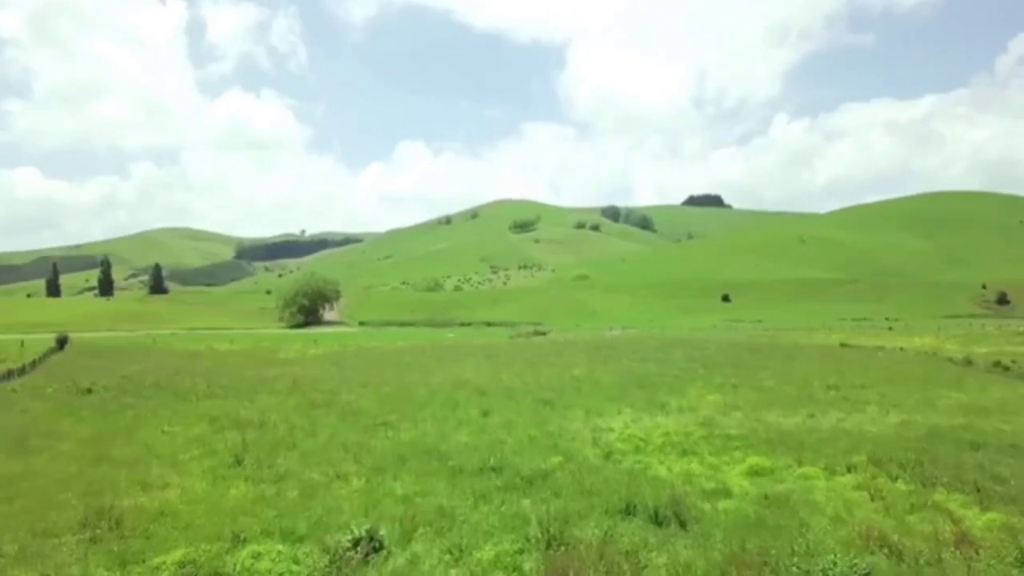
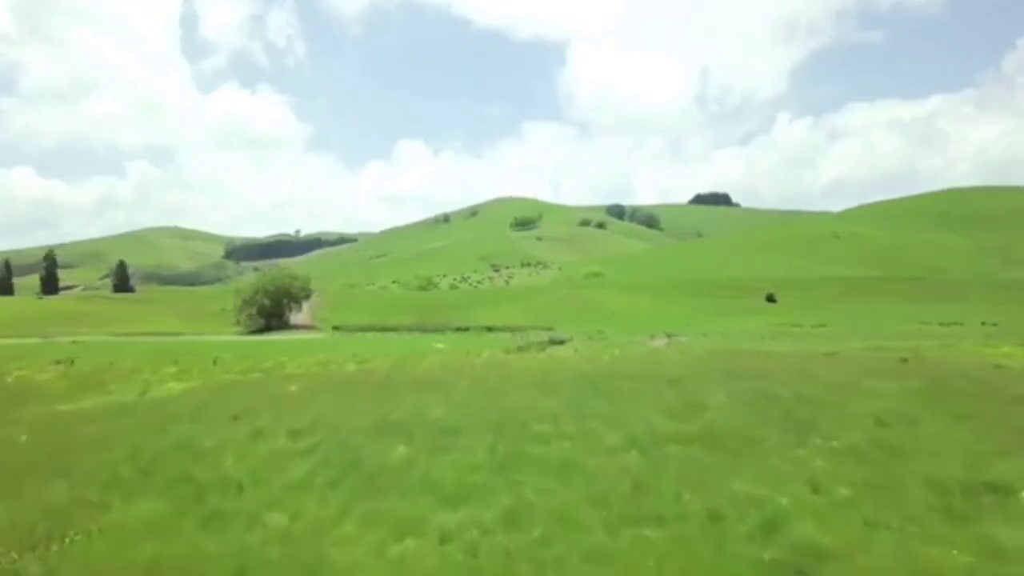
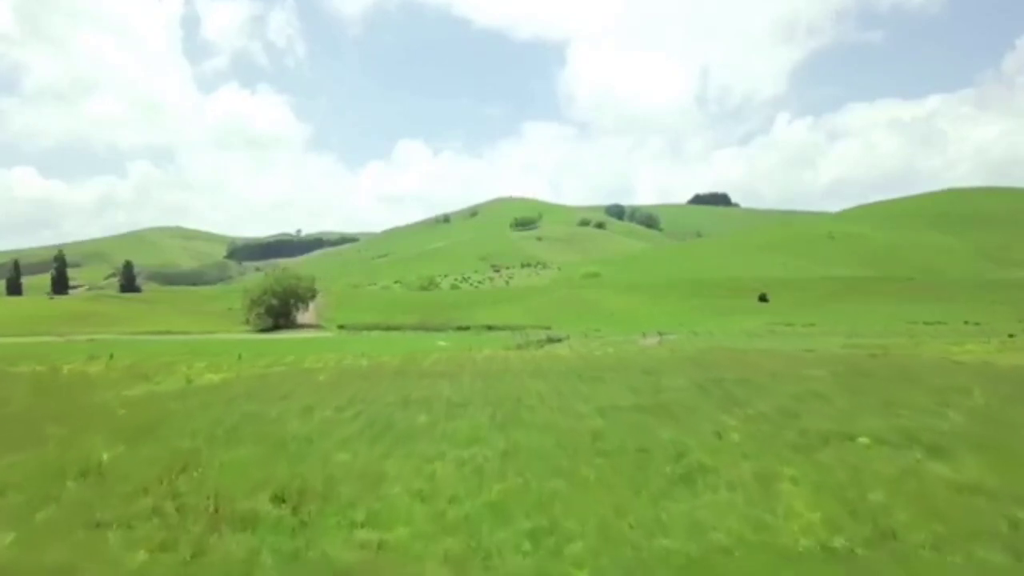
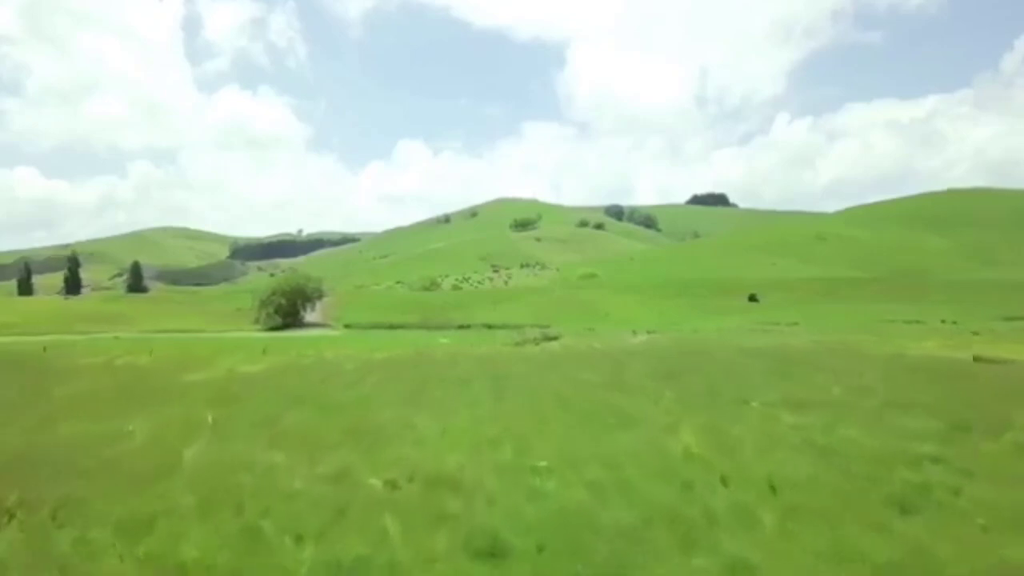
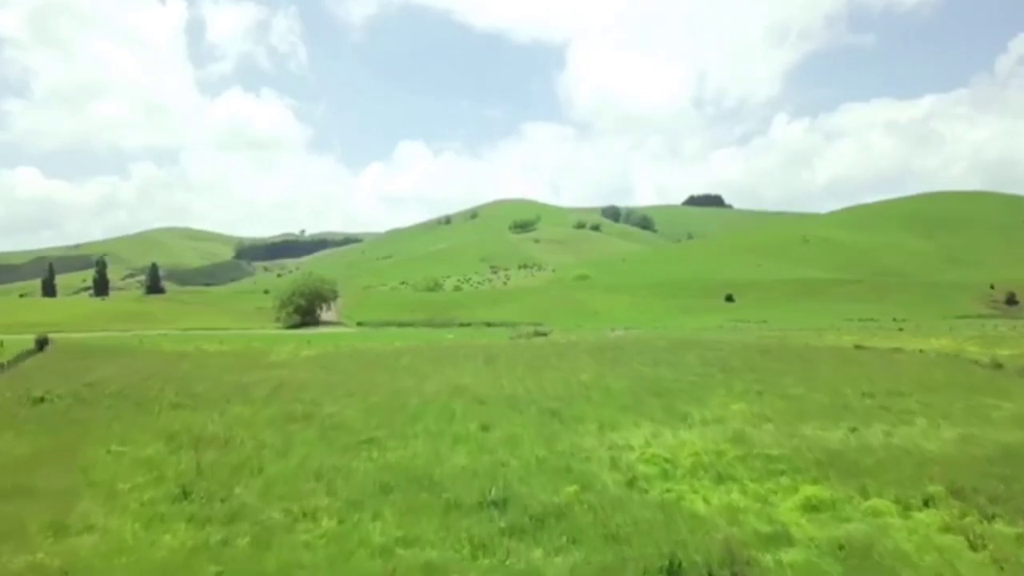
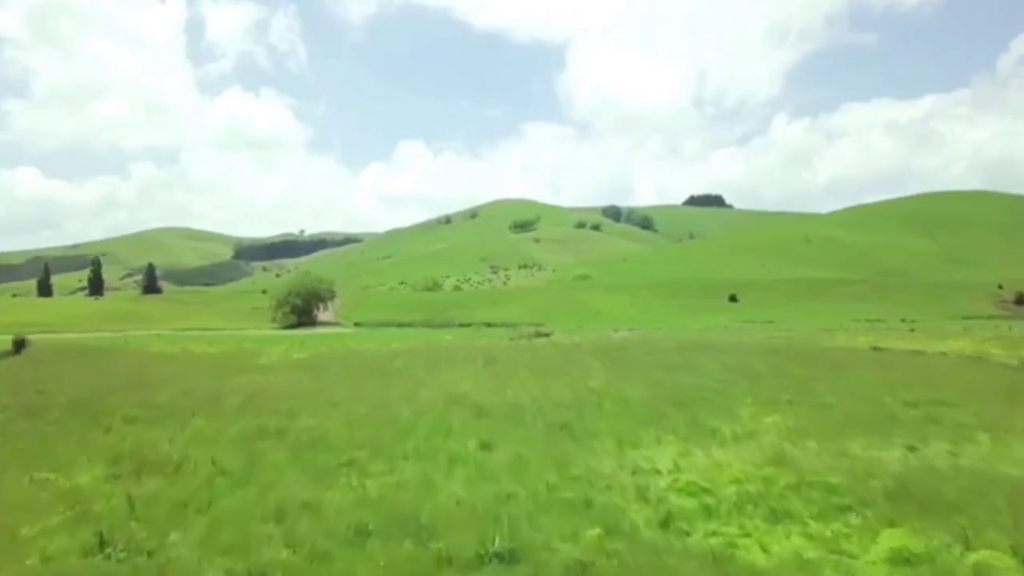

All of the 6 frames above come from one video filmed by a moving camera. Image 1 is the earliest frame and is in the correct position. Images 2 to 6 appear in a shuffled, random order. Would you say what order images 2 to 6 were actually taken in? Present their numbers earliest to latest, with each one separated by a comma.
5, 6, 4, 3, 2
